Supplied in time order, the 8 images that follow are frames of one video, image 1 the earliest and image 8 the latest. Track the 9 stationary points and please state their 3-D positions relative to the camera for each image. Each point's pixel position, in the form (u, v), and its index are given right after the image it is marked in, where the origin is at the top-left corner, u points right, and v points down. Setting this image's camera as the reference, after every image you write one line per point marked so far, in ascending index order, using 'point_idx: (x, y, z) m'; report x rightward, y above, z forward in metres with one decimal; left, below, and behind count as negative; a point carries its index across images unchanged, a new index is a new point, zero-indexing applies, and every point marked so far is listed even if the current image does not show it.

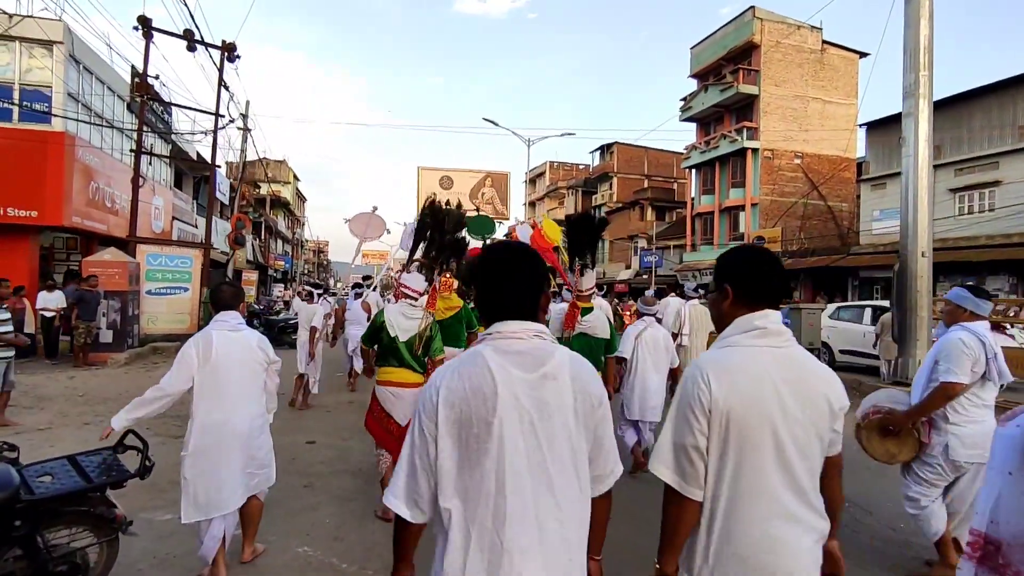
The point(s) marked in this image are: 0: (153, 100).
0: (-8.9, +4.7, +14.1) m
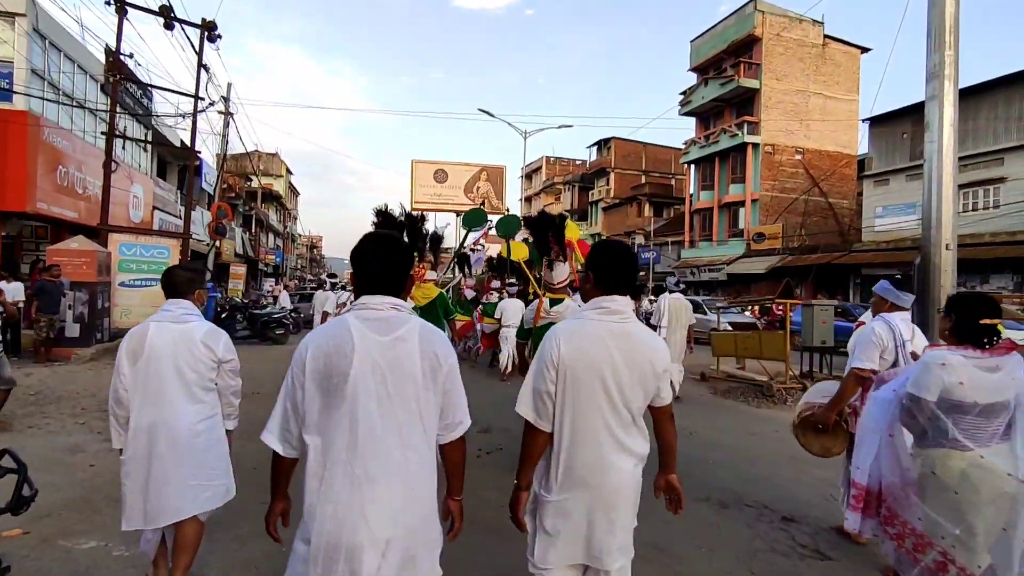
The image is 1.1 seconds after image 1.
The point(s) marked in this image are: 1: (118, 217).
0: (-9.0, +4.9, +13.4) m
1: (-10.3, +1.8, +14.9) m
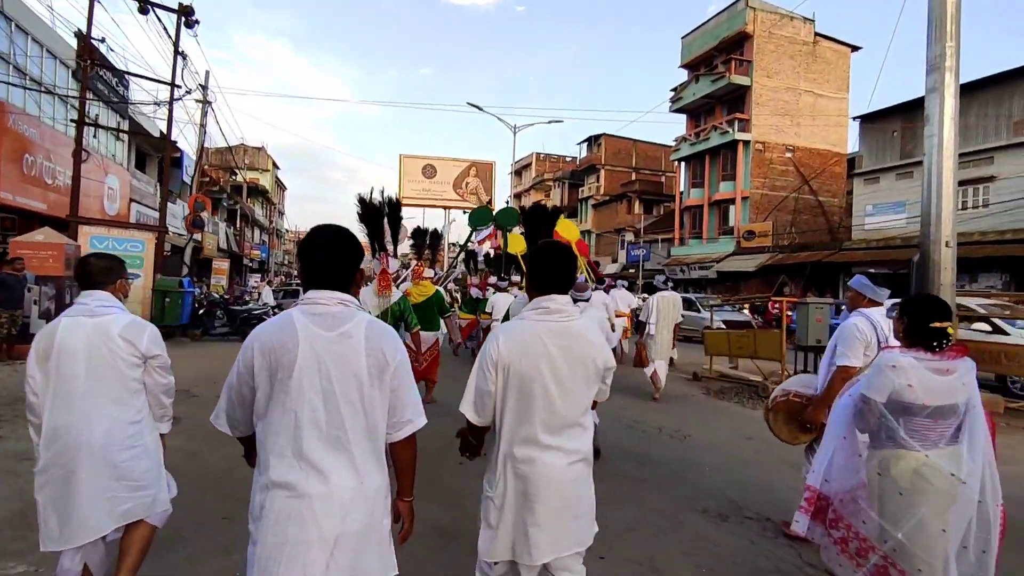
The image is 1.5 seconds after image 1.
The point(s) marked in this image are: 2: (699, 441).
0: (-9.3, +5.0, +12.8) m
1: (-10.6, +2.0, +14.3) m
2: (+2.0, -1.6, +6.1) m
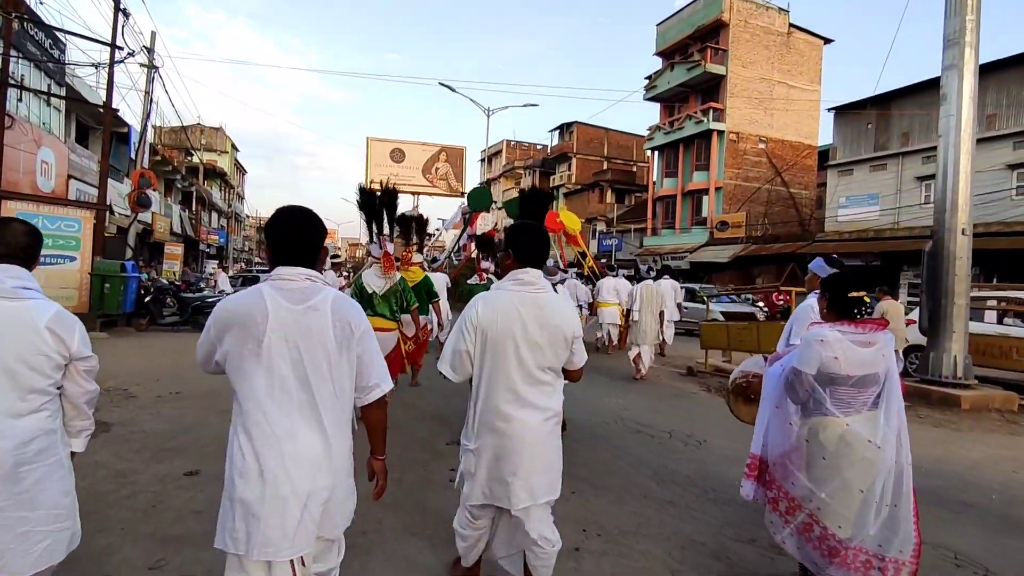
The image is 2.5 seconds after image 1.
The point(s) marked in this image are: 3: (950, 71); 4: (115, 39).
0: (-9.6, +5.3, +11.4) m
1: (-11.0, +2.3, +12.9) m
2: (+1.9, -1.5, +5.4) m
3: (+5.6, +2.8, +7.4) m
4: (-8.2, +5.1, +11.8) m
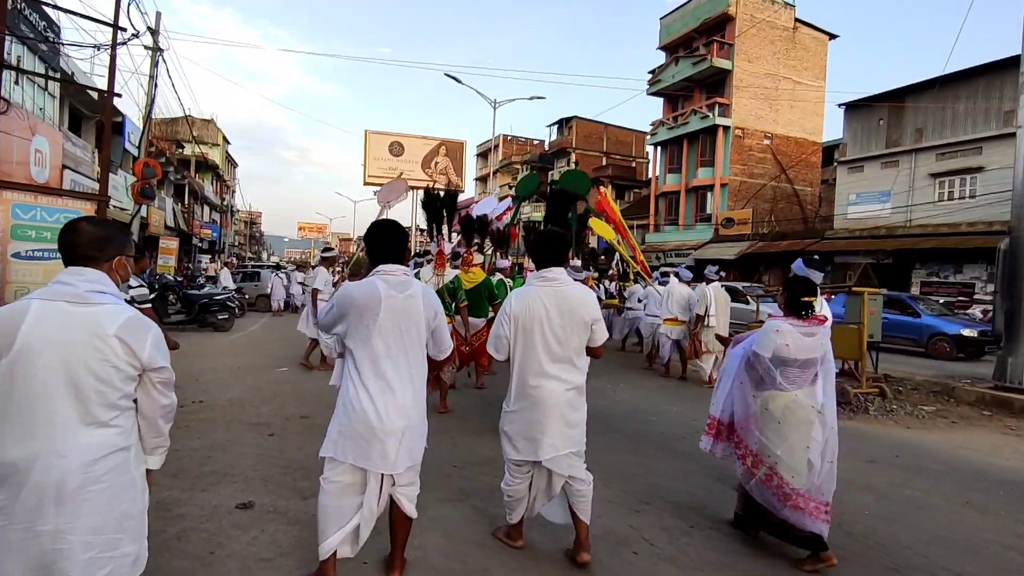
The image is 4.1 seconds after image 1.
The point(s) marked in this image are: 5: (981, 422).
0: (-9.1, +5.4, +10.6) m
1: (-10.5, +2.4, +12.1) m
2: (+2.6, -1.5, +4.9) m
3: (+6.2, +2.8, +6.9) m
4: (-7.6, +5.2, +11.1) m
5: (+5.4, -1.5, +6.5) m
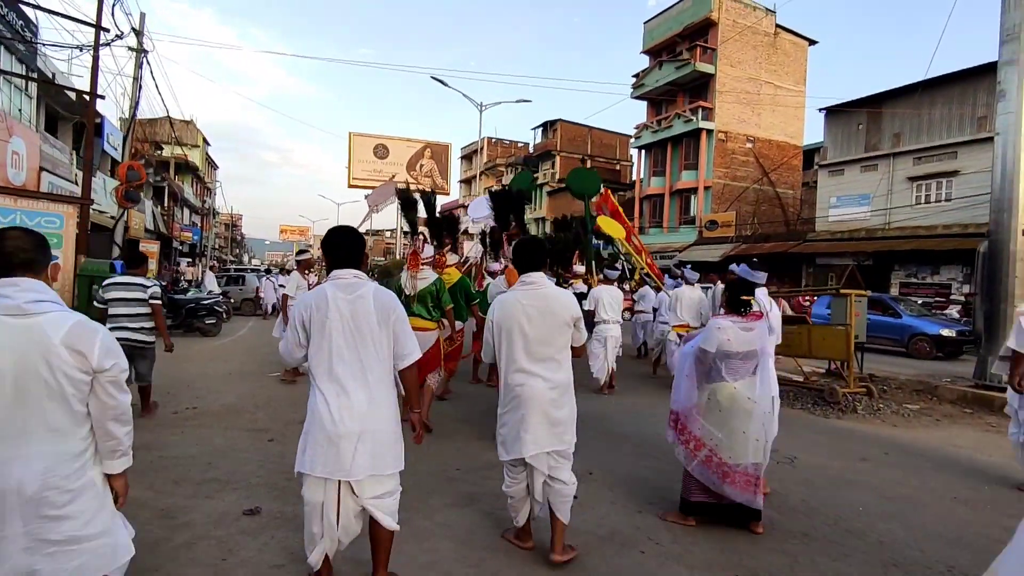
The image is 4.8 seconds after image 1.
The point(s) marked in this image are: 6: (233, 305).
0: (-9.3, +5.3, +10.4) m
1: (-10.7, +2.3, +11.8) m
2: (+2.6, -1.6, +5.0) m
3: (+6.2, +2.8, +7.1) m
4: (-7.8, +5.1, +10.9) m
5: (+5.3, -1.5, +6.7) m
6: (-9.4, -0.6, +19.2) m
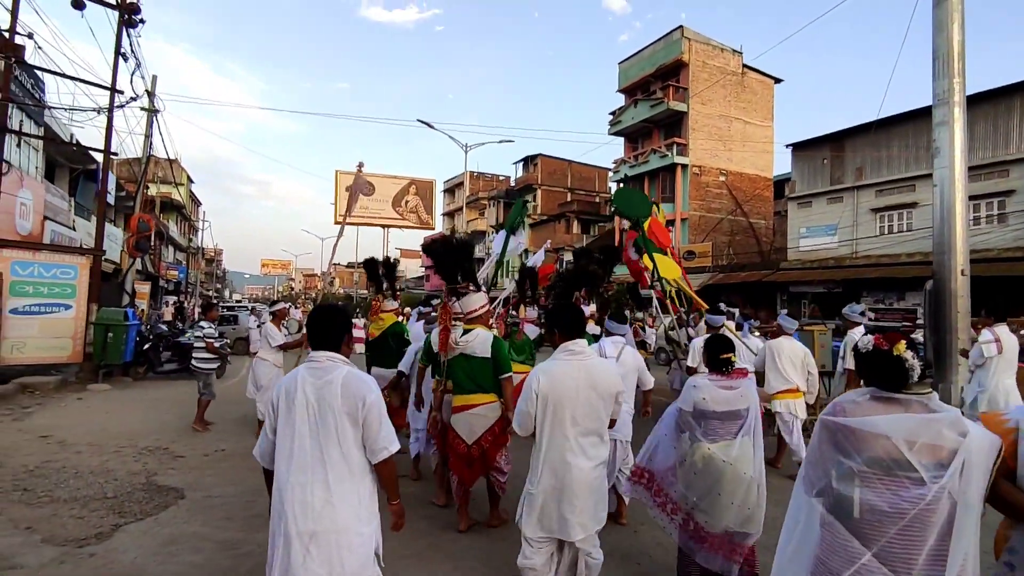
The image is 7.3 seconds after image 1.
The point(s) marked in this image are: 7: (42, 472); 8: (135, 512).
0: (-9.5, +4.3, +11.1) m
1: (-10.9, +1.3, +12.3) m
2: (+2.7, -2.0, +5.7) m
3: (+6.1, +2.3, +8.2) m
4: (-8.1, +4.2, +11.6) m
5: (+5.3, -2.0, +7.5) m
6: (-9.8, -2.0, +19.6) m
7: (-4.6, -1.8, +5.7) m
8: (-3.1, -1.9, +4.8) m
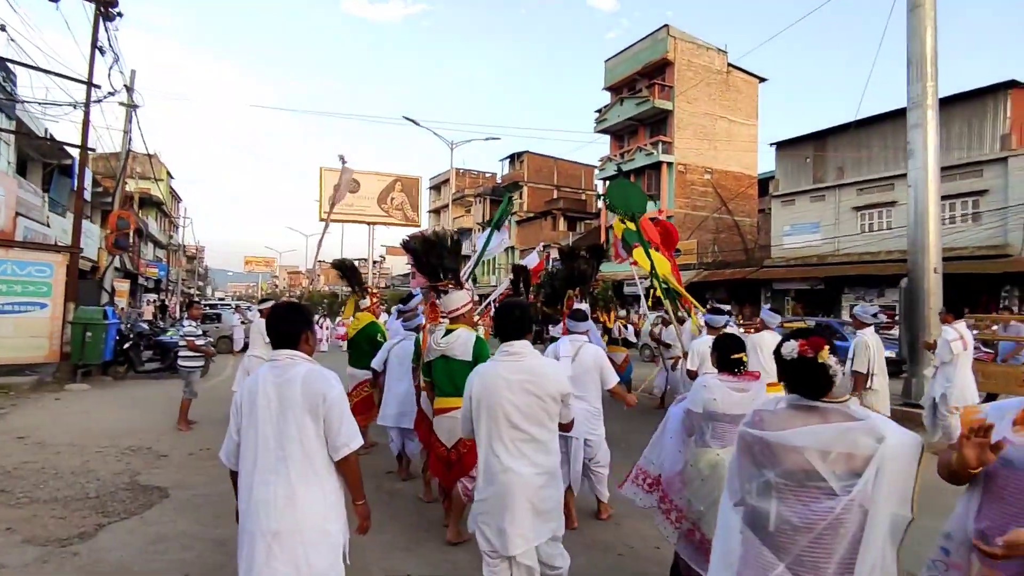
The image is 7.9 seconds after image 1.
0: (-9.8, +4.4, +10.8) m
1: (-11.2, +1.3, +12.0) m
2: (+2.5, -2.0, +5.8) m
3: (+5.9, +2.3, +8.3) m
4: (-8.3, +4.2, +11.4) m
5: (+5.1, -2.0, +7.6) m
6: (-10.2, -1.9, +19.4) m
7: (-4.8, -1.8, +5.5) m
8: (-3.2, -1.8, +4.7) m
